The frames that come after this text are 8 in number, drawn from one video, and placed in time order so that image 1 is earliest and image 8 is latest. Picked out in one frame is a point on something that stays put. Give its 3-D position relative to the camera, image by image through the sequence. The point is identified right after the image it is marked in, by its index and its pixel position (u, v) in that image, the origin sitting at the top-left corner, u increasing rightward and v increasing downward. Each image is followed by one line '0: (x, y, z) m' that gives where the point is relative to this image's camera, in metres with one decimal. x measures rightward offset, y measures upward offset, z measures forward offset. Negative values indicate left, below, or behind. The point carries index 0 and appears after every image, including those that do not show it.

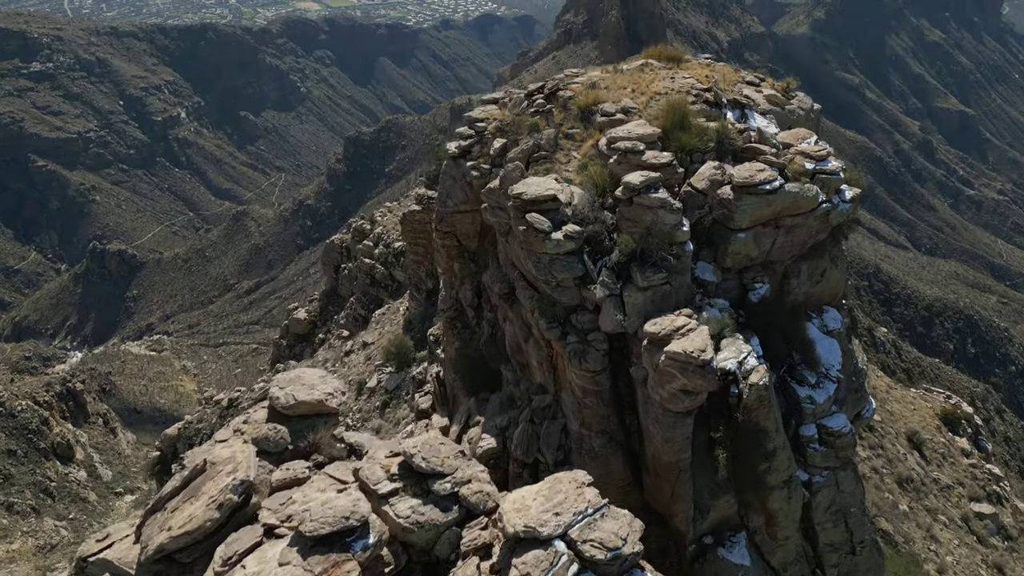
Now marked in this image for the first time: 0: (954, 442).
0: (+11.1, -3.8, +18.2) m
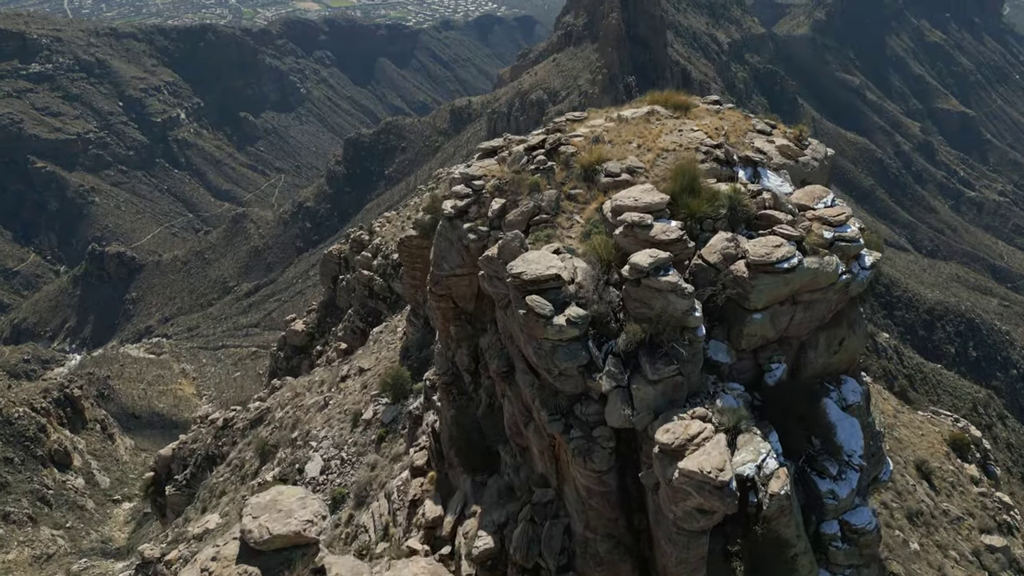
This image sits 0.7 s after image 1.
0: (+11.1, -4.4, +17.8) m
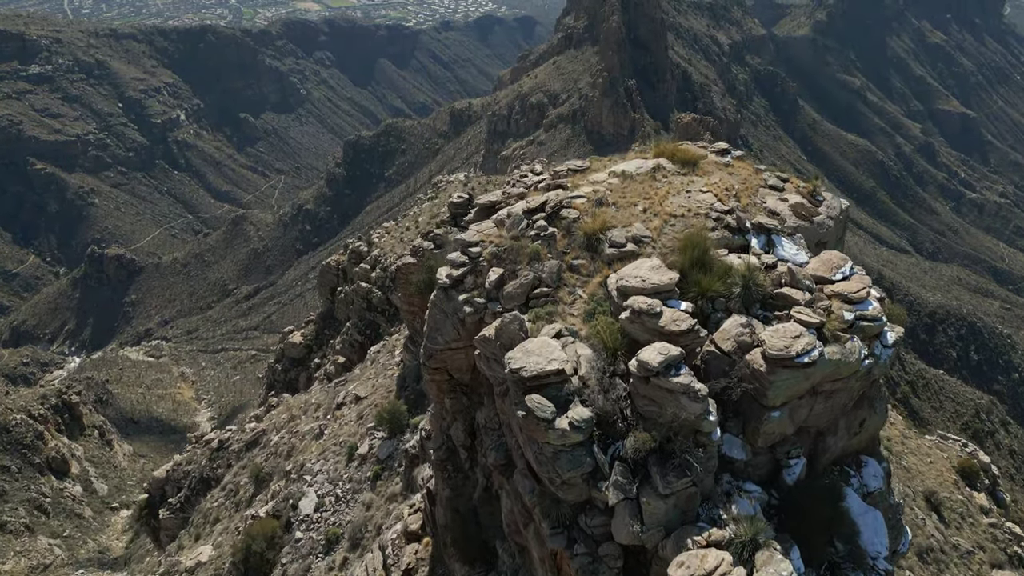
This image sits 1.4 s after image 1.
0: (+11.1, -5.0, +17.4) m
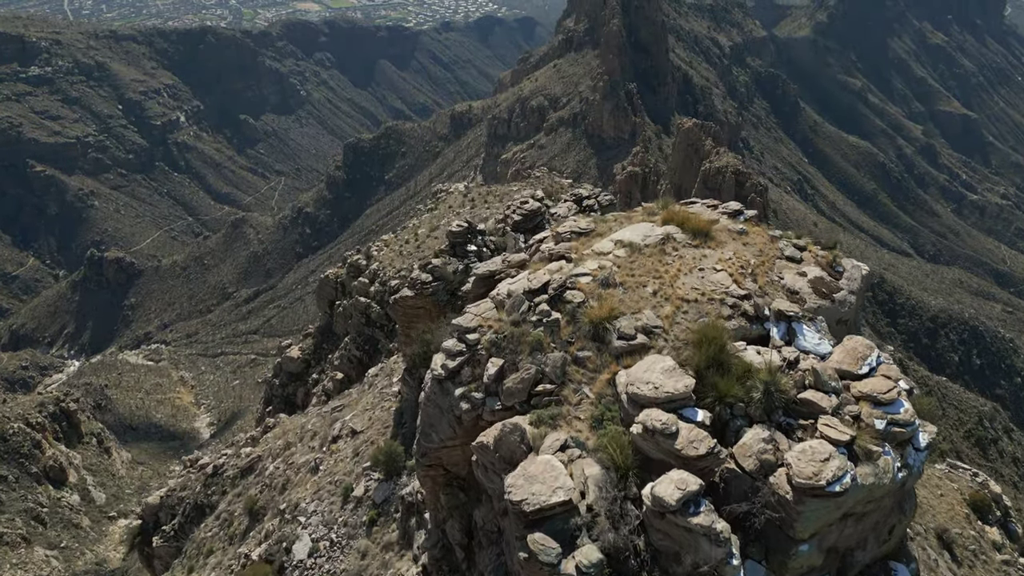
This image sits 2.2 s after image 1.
0: (+11.1, -5.7, +17.0) m
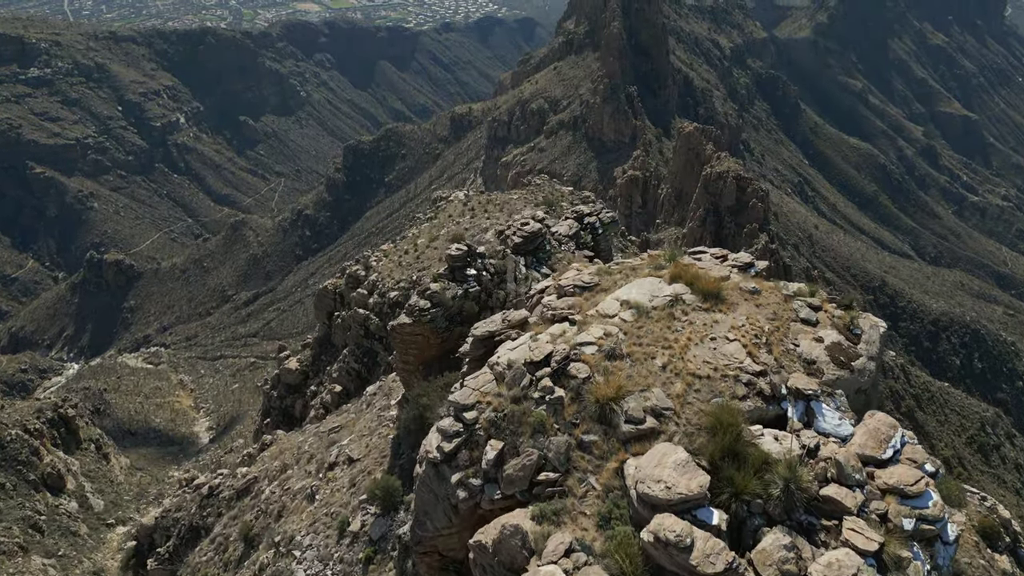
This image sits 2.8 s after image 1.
0: (+11.1, -6.2, +16.7) m
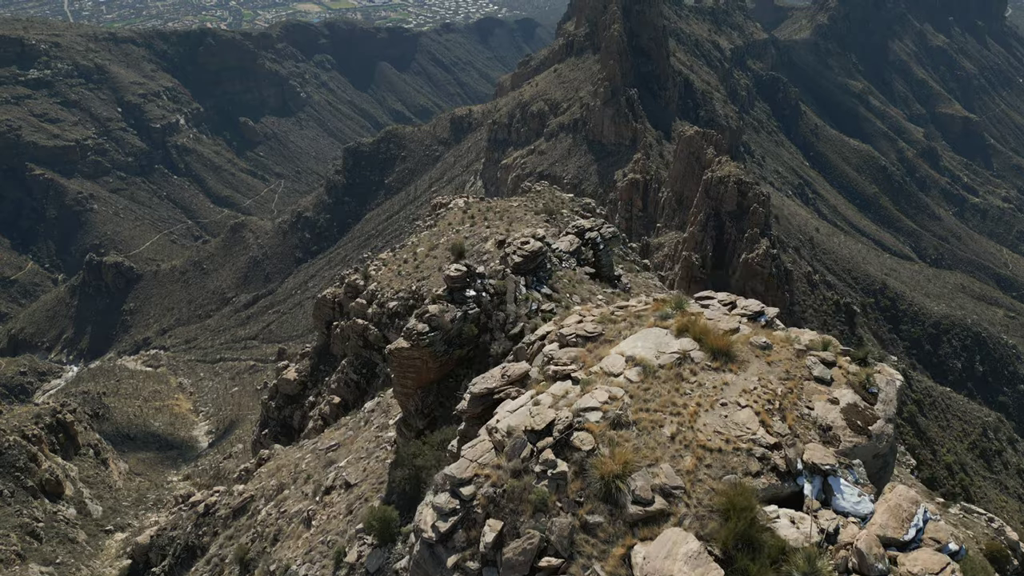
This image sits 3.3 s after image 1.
0: (+11.1, -6.7, +16.4) m
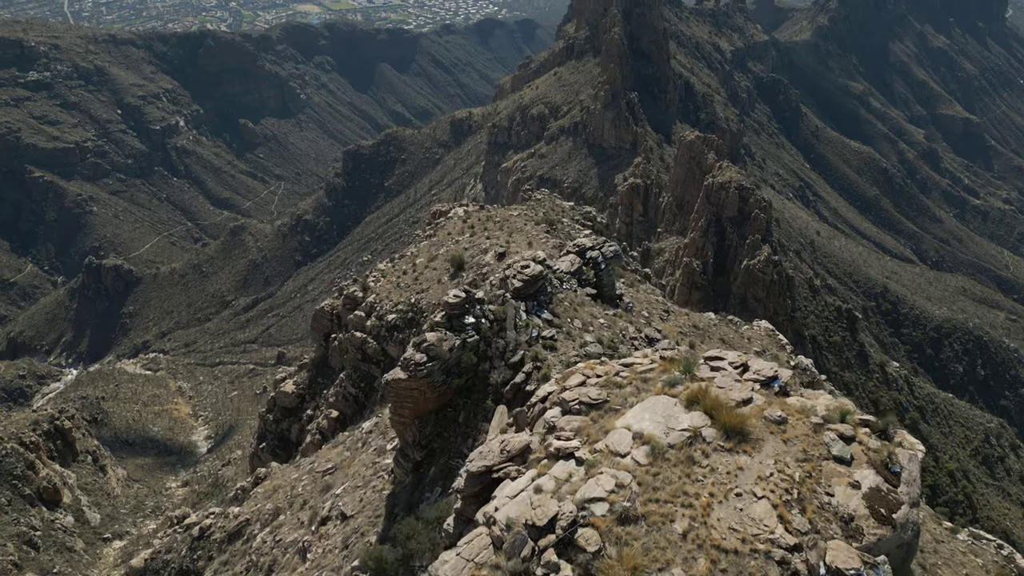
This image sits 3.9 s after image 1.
0: (+11.1, -7.3, +16.0) m
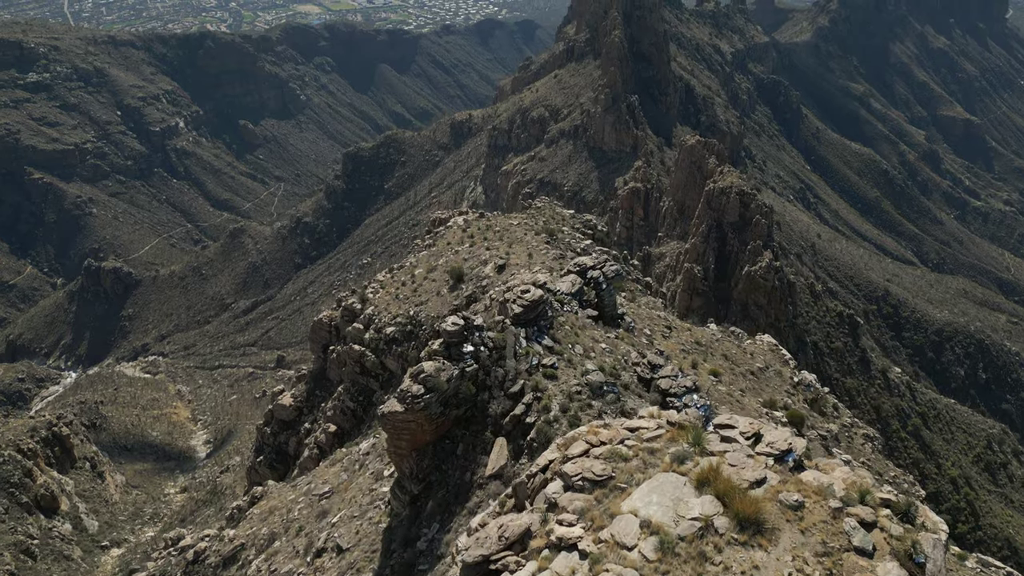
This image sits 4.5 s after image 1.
0: (+11.1, -7.8, +15.7) m
